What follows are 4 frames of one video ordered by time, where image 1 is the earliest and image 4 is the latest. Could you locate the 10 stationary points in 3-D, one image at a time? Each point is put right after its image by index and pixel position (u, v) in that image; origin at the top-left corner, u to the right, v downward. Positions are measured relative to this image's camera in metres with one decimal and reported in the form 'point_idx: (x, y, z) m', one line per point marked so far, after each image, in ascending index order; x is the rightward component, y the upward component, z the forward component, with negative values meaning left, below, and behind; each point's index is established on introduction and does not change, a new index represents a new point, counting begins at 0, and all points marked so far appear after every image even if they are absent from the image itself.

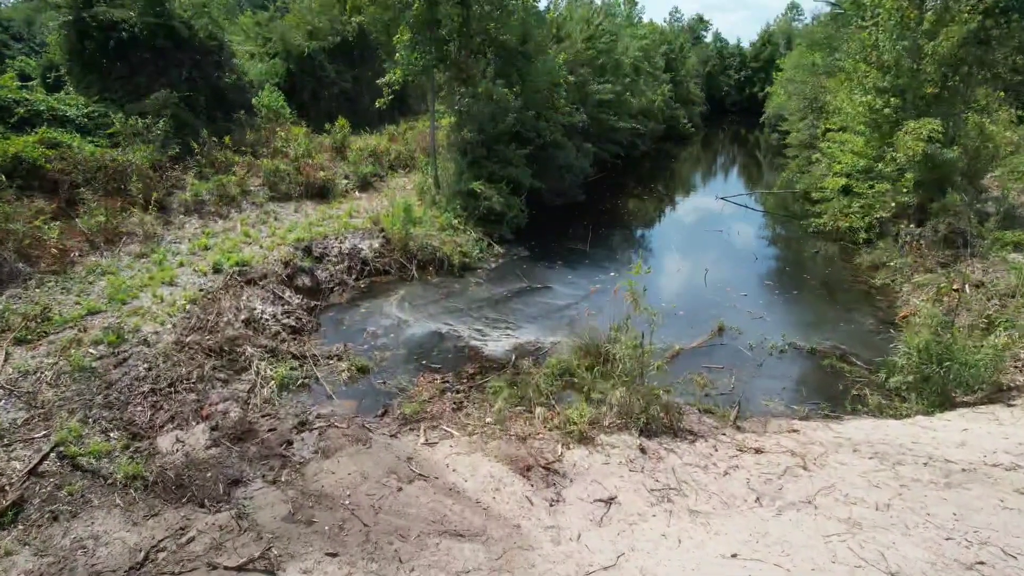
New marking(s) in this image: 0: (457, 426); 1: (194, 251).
0: (-0.6, -1.5, +7.2) m
1: (-6.0, +0.7, +12.6) m
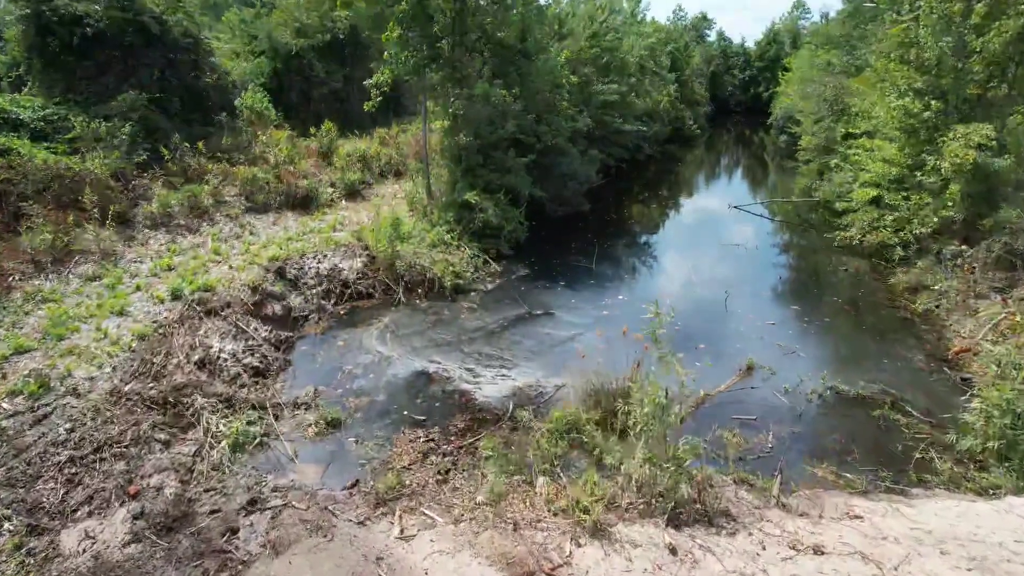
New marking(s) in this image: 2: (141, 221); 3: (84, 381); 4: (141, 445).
0: (-0.6, -2.0, +5.9) m
1: (-6.0, +0.3, +11.2) m
2: (-7.3, +1.3, +13.1) m
3: (-4.8, -1.0, +7.4) m
4: (-3.7, -1.6, +6.6) m
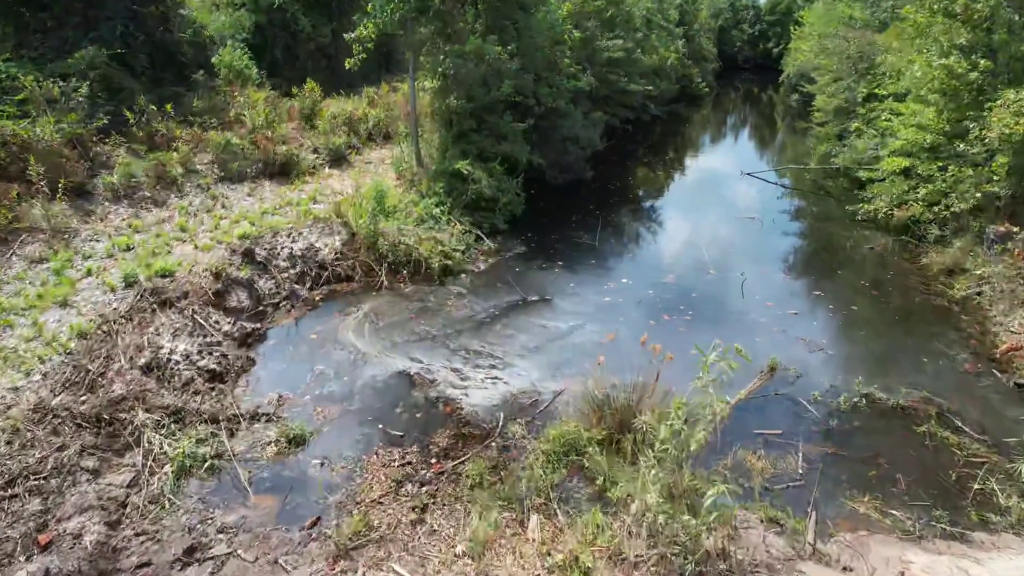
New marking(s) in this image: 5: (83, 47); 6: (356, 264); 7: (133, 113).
0: (-0.7, -2.0, +4.9) m
1: (-6.1, +0.5, +10.1) m
2: (-7.4, +1.7, +11.9) m
3: (-4.9, -1.0, +6.4) m
4: (-3.8, -1.6, +5.6) m
5: (-9.3, +5.2, +14.4) m
6: (-2.5, +0.4, +10.4) m
7: (-8.0, +3.7, +13.9) m
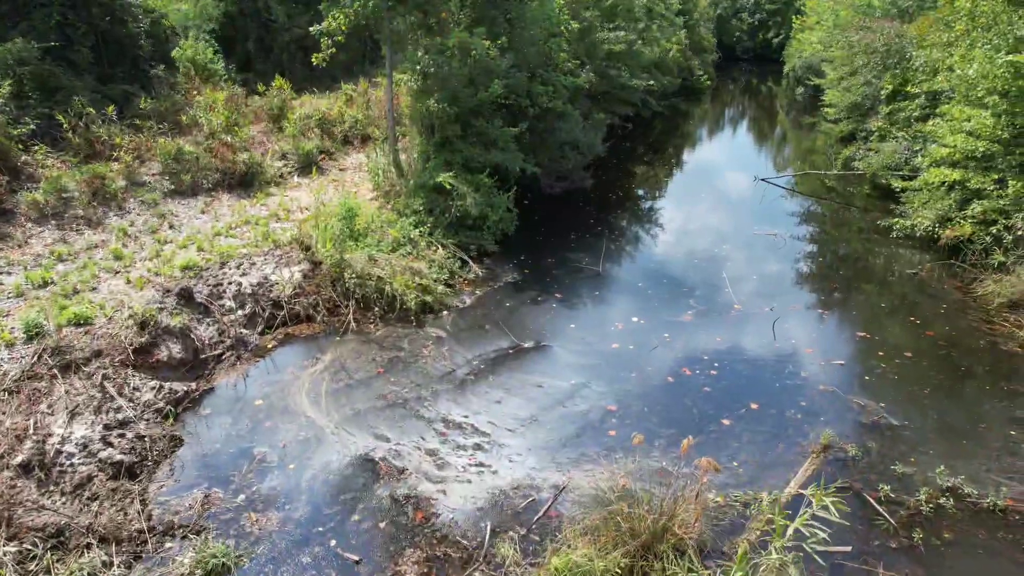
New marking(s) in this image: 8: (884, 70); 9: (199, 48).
0: (-0.8, -2.7, +3.3) m
1: (-6.3, 0.0, +8.4) m
2: (-7.6, +1.1, +10.2) m
3: (-5.0, -1.6, +4.7) m
4: (-3.9, -2.2, +4.0) m
5: (-9.5, +4.7, +12.6) m
6: (-2.6, -0.2, +8.8) m
7: (-8.1, +3.1, +12.2) m
8: (+9.5, +5.6, +17.0) m
9: (-7.8, +5.9, +16.3) m
